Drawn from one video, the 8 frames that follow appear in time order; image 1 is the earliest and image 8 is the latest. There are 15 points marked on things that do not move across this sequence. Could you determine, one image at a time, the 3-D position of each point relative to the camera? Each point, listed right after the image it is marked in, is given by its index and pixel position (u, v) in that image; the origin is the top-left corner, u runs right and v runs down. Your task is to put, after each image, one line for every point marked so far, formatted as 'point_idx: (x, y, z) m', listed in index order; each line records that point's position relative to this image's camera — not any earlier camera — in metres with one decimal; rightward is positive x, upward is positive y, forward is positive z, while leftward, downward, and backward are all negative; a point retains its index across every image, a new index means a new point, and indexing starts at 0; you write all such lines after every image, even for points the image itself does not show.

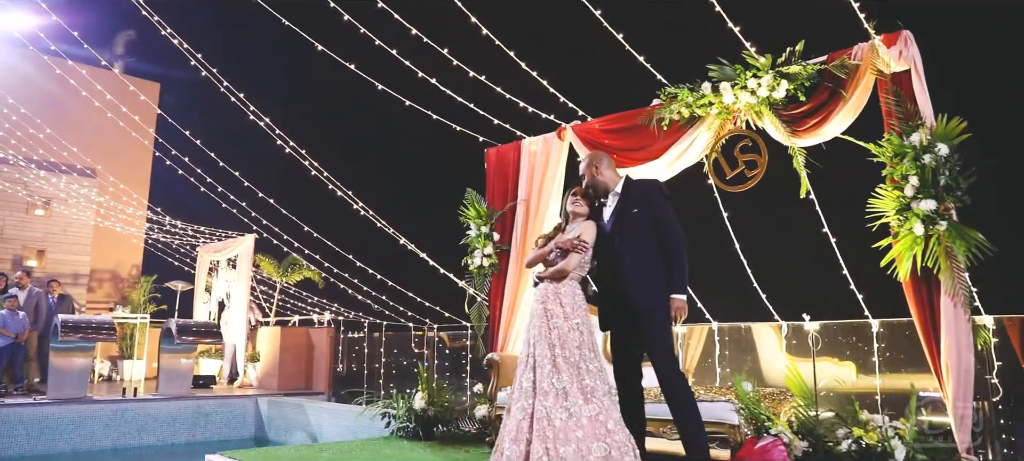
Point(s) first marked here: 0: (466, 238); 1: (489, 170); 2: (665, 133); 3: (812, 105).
0: (-0.4, -0.1, +5.8) m
1: (-0.2, +0.5, +5.9) m
2: (+1.0, +0.6, +4.8) m
3: (+1.7, +0.7, +4.1) m
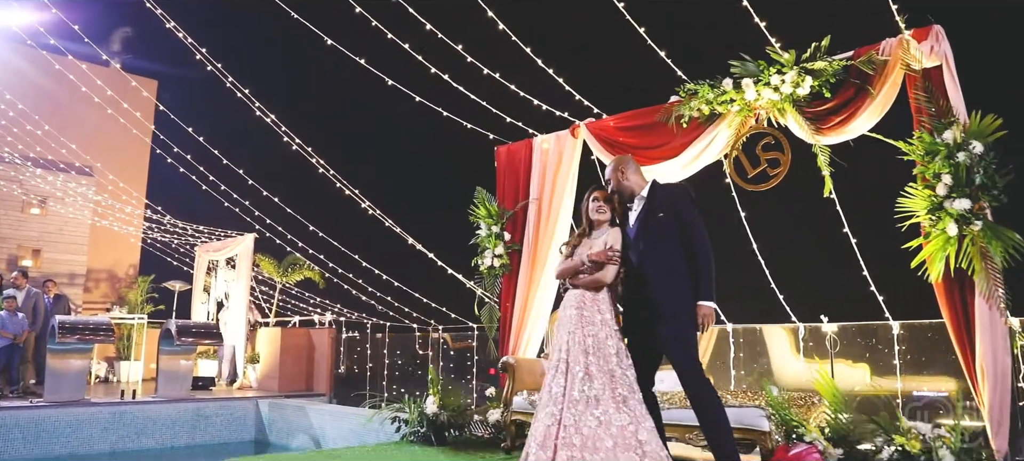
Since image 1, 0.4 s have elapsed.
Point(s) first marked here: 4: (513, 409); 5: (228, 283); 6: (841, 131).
0: (-0.3, -0.1, +5.7) m
1: (-0.1, +0.5, +5.8) m
2: (+1.1, +0.6, +4.6) m
3: (+1.8, +0.7, +4.0) m
4: (0.0, -1.1, +4.4) m
5: (-3.7, -0.7, +9.5) m
6: (+1.8, +0.5, +4.0) m
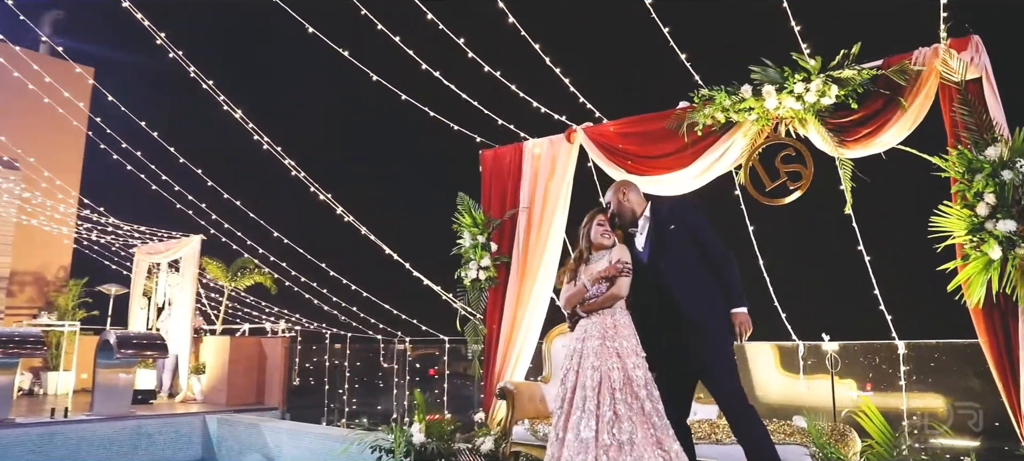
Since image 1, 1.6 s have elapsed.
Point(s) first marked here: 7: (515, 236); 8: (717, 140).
0: (-0.4, -0.1, +5.3) m
1: (-0.2, +0.4, +5.4) m
2: (+1.1, +0.5, +4.4) m
3: (+1.8, +0.6, +3.8) m
4: (0.0, -1.1, +4.0) m
5: (-4.1, -0.7, +8.8) m
6: (+1.8, +0.4, +3.8) m
7: (0.0, 0.0, +5.2) m
8: (+1.2, +0.5, +4.3) m
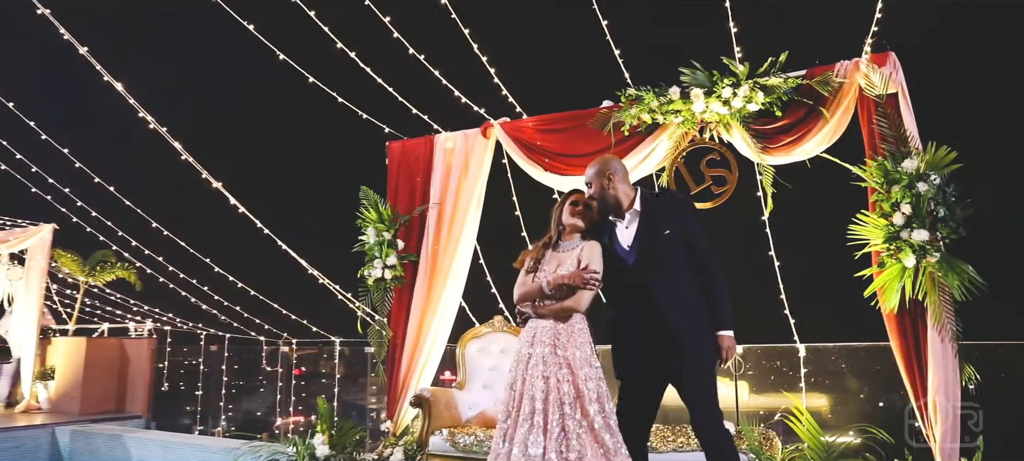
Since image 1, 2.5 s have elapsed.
0: (-1.0, -0.1, +4.9) m
1: (-0.8, +0.4, +5.1) m
2: (+0.6, +0.5, +4.3) m
3: (+1.5, +0.6, +3.9) m
4: (-0.4, -1.1, +3.7) m
5: (-5.3, -0.6, +7.8) m
6: (+1.5, +0.4, +3.9) m
7: (-0.6, 0.0, +4.9) m
8: (+0.8, +0.5, +4.2) m
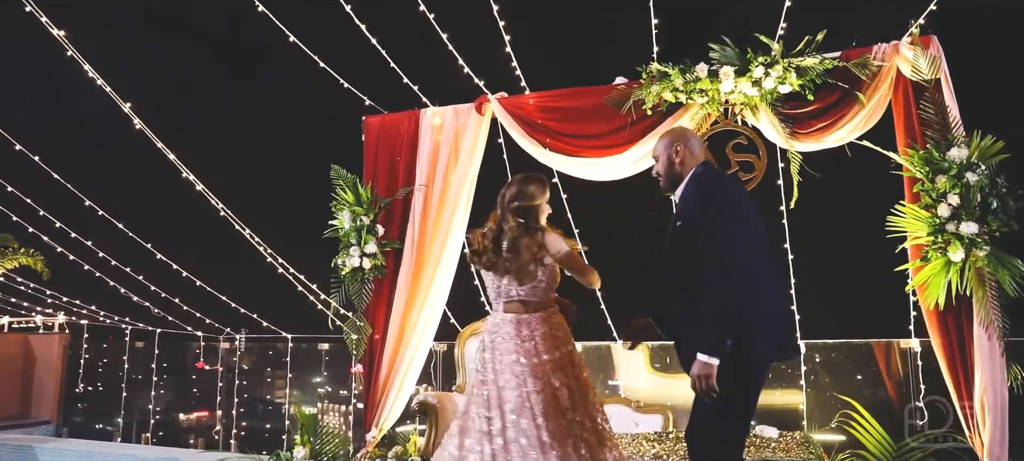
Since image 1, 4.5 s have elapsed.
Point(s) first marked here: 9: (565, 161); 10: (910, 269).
0: (-1.1, 0.0, +4.4) m
1: (-0.9, +0.5, +4.5) m
2: (+0.7, +0.6, +4.0) m
3: (+1.5, +0.6, +3.7) m
4: (-0.3, -1.0, +3.3) m
5: (-5.7, -0.4, +6.7) m
6: (+1.5, +0.5, +3.6) m
7: (-0.6, +0.1, +4.4) m
8: (+0.8, +0.6, +3.9) m
9: (+0.3, +0.4, +4.1) m
10: (+1.9, -0.2, +3.4) m
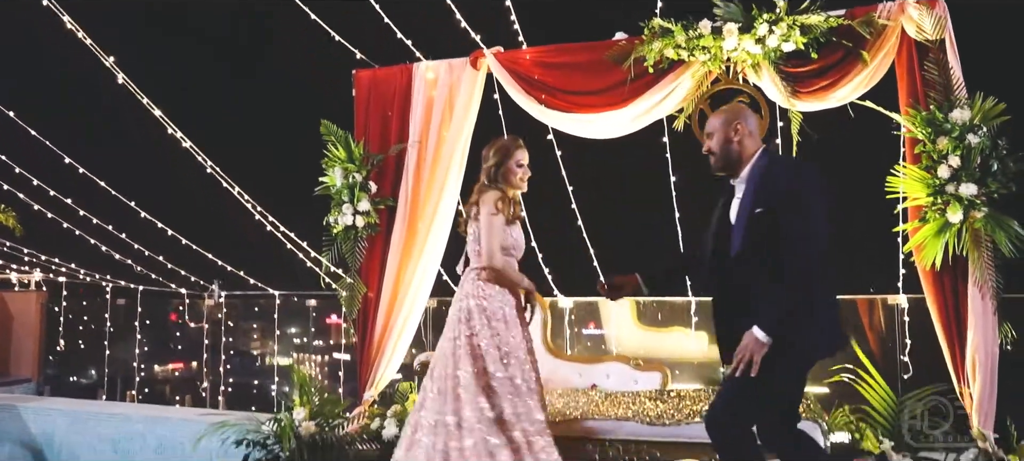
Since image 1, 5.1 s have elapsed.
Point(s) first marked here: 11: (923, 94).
0: (-1.1, +0.2, +4.3) m
1: (-0.9, +0.8, +4.4) m
2: (+0.7, +0.8, +3.9) m
3: (+1.5, +0.8, +3.6) m
4: (-0.3, -0.9, +3.3) m
5: (-5.8, 0.0, +6.4) m
6: (+1.5, +0.7, +3.6) m
7: (-0.7, +0.3, +4.3) m
8: (+0.8, +0.8, +3.9) m
9: (+0.3, +0.6, +4.0) m
10: (+1.9, 0.0, +3.5) m
11: (+1.9, +0.6, +3.4) m
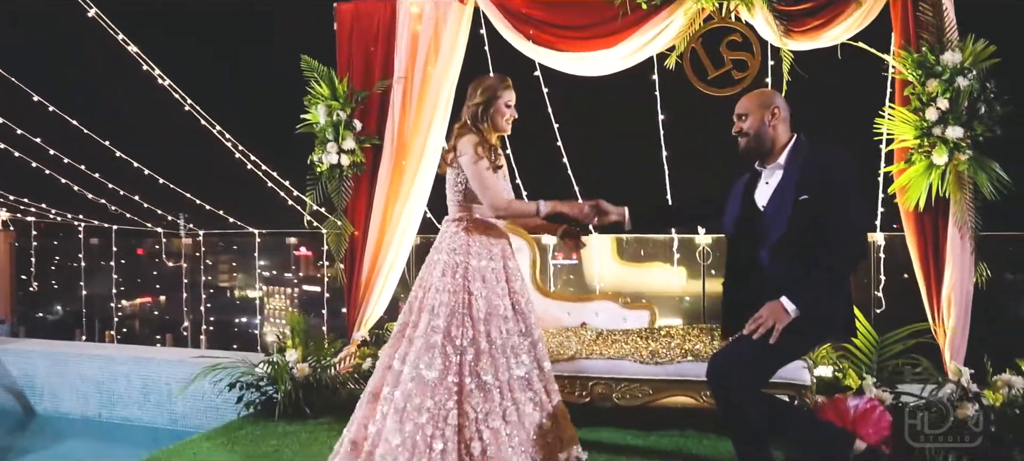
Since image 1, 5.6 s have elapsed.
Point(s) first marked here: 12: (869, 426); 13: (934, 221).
0: (-1.2, +0.6, +4.2) m
1: (-1.0, +1.2, +4.3) m
2: (+0.6, +1.1, +3.8) m
3: (+1.5, +1.1, +3.6) m
4: (-0.4, -0.6, +3.4) m
5: (-5.9, +0.6, +6.1) m
6: (+1.5, +1.0, +3.6) m
7: (-0.7, +0.7, +4.3) m
8: (+0.7, +1.1, +3.8) m
9: (+0.2, +0.9, +4.0) m
10: (+1.8, +0.3, +3.5) m
11: (+1.9, +0.9, +3.4) m
12: (+1.3, -0.7, +2.7) m
13: (+2.0, 0.0, +3.5) m
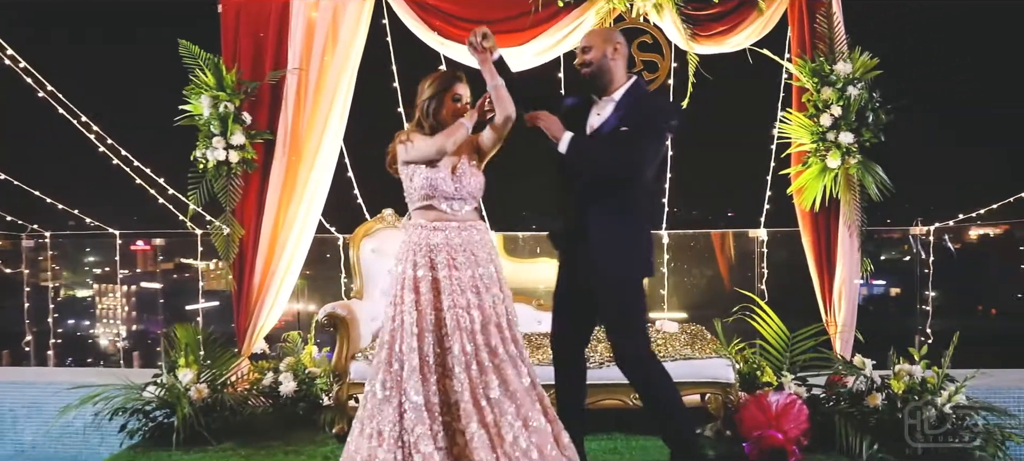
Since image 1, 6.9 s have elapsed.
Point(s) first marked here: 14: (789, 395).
0: (-1.7, +0.6, +3.8) m
1: (-1.5, +1.1, +3.9) m
2: (+0.1, +1.1, +3.8) m
3: (+1.1, +1.1, +3.7) m
4: (-0.7, -0.6, +3.1) m
5: (-6.7, +0.5, +4.7) m
6: (+1.1, +1.0, +3.7) m
7: (-1.3, +0.7, +3.9) m
8: (+0.3, +1.1, +3.8) m
9: (-0.3, +0.9, +3.8) m
10: (+1.4, +0.3, +3.7) m
11: (+1.5, +0.9, +3.6) m
12: (+1.1, -0.7, +2.8) m
13: (+1.6, +0.1, +3.7) m
14: (+1.1, -0.7, +2.9) m
